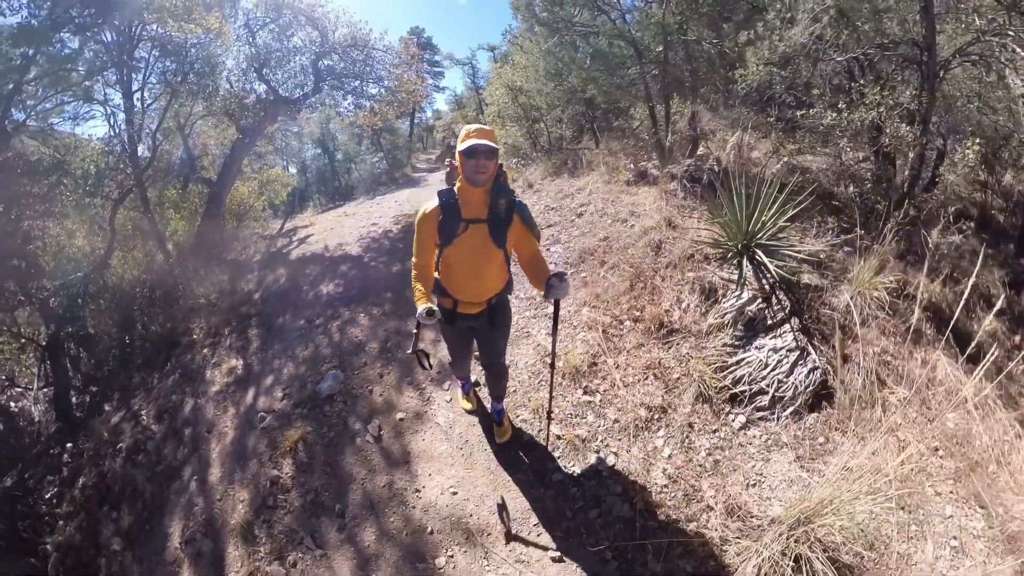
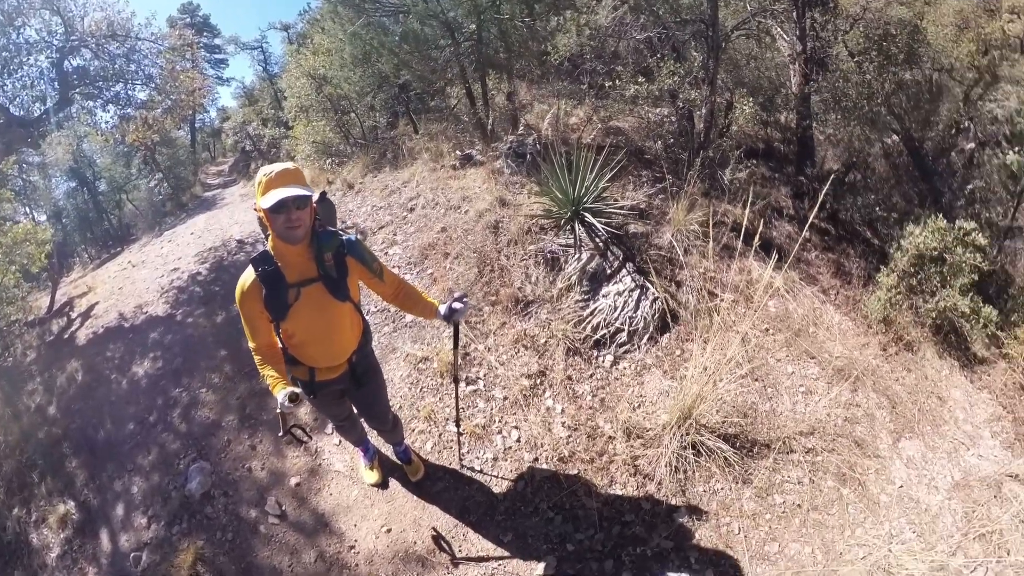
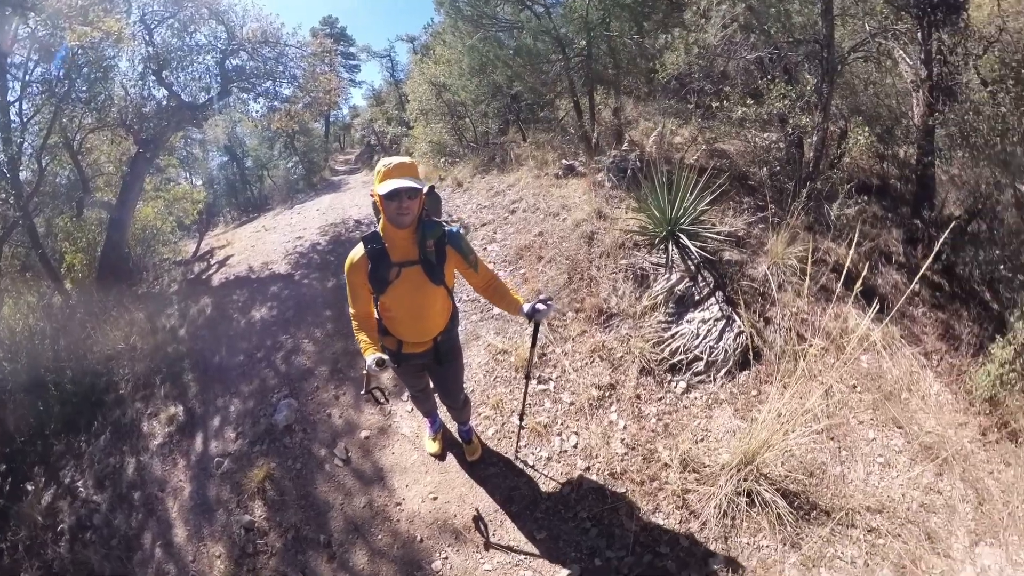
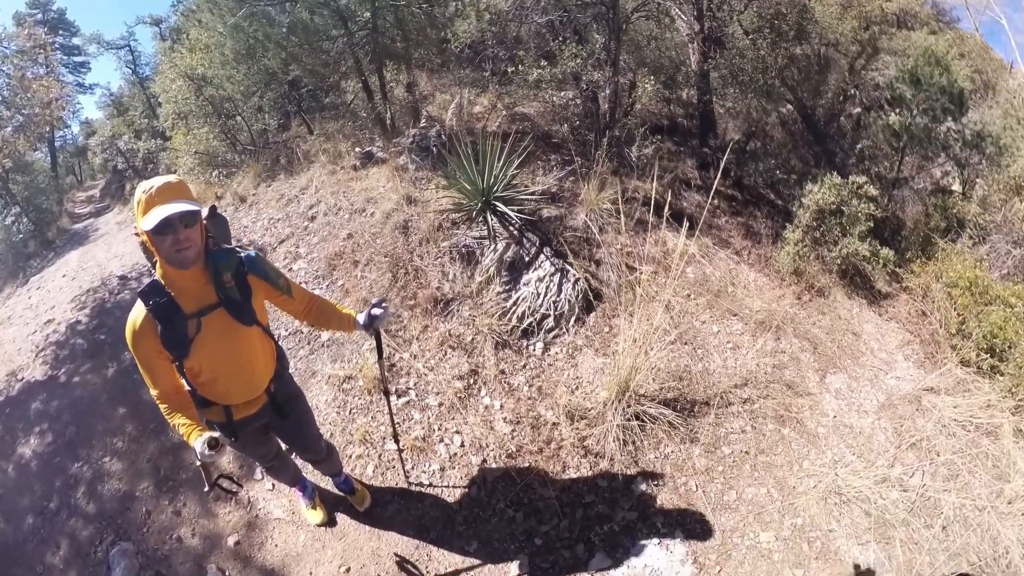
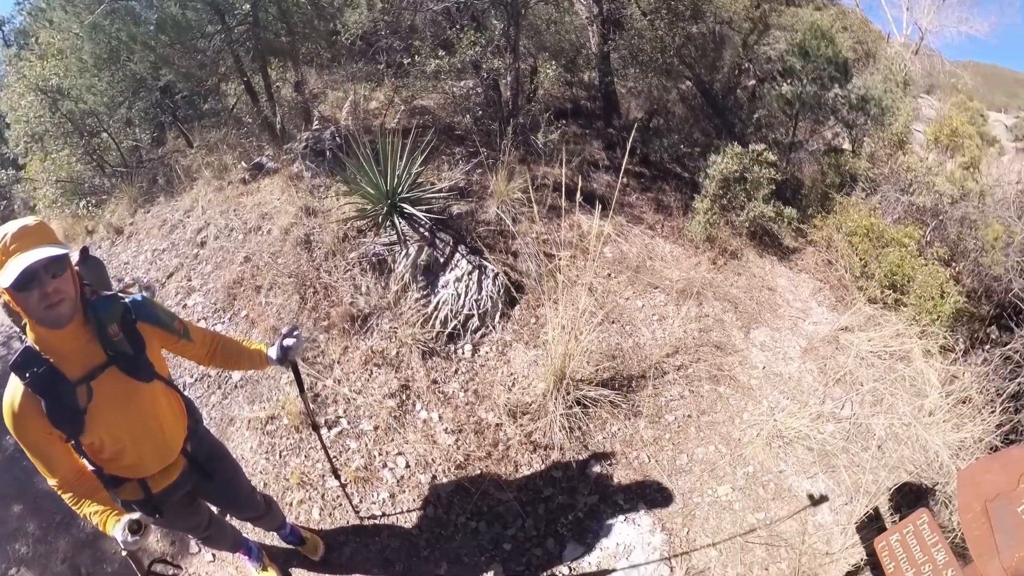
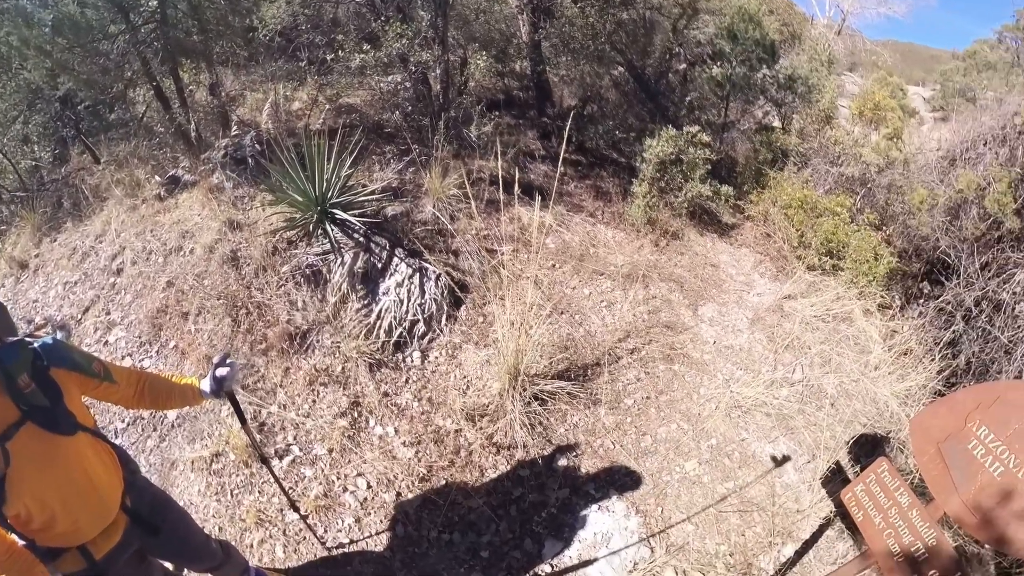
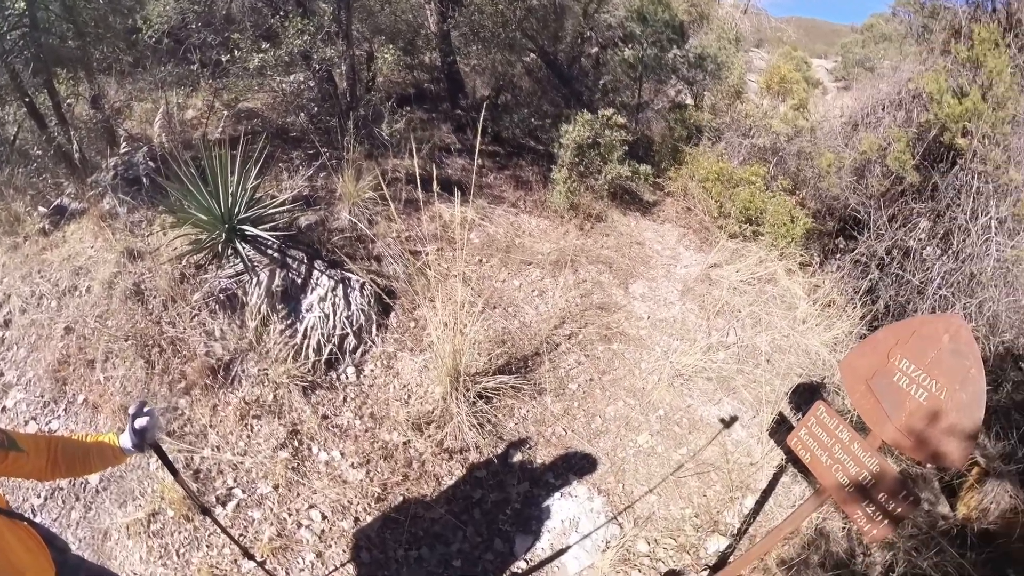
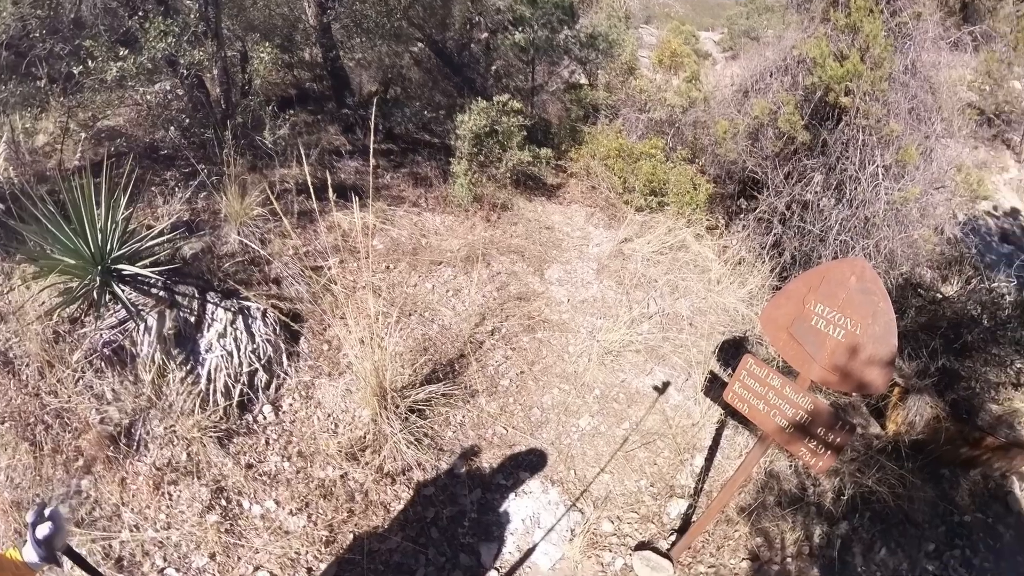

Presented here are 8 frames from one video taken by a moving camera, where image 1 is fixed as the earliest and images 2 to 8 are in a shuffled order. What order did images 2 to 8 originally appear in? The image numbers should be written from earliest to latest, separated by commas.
3, 2, 4, 5, 6, 7, 8
